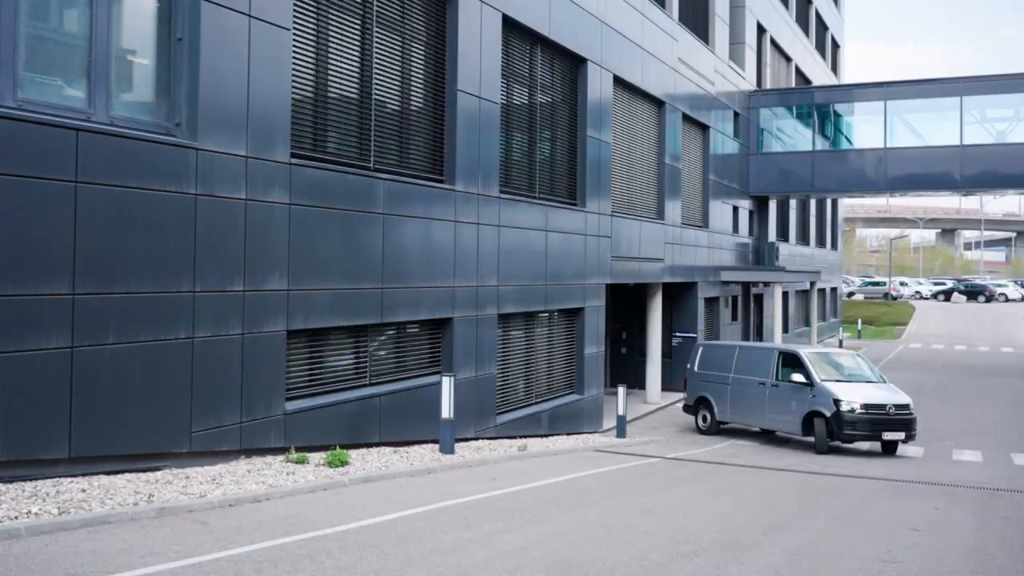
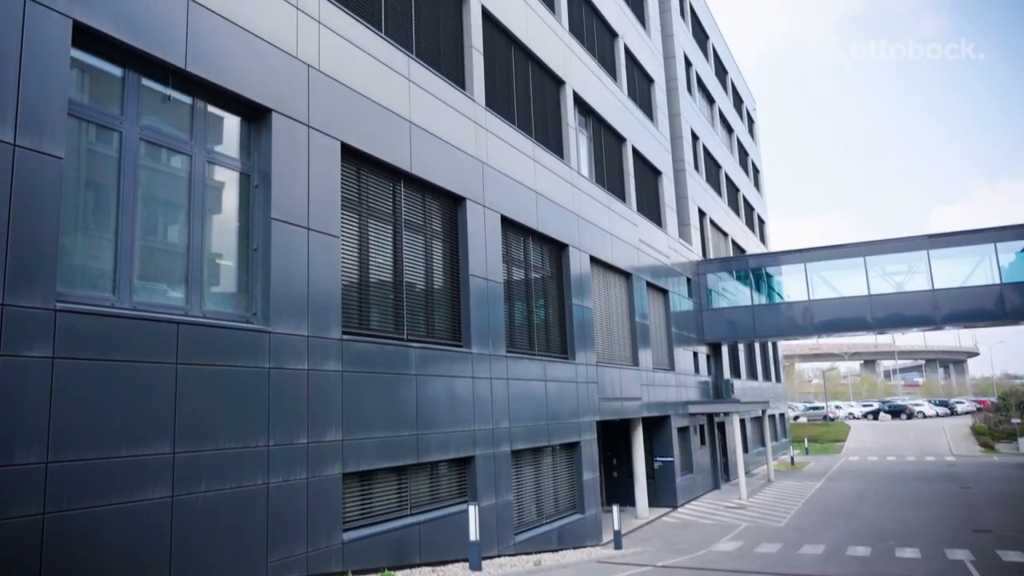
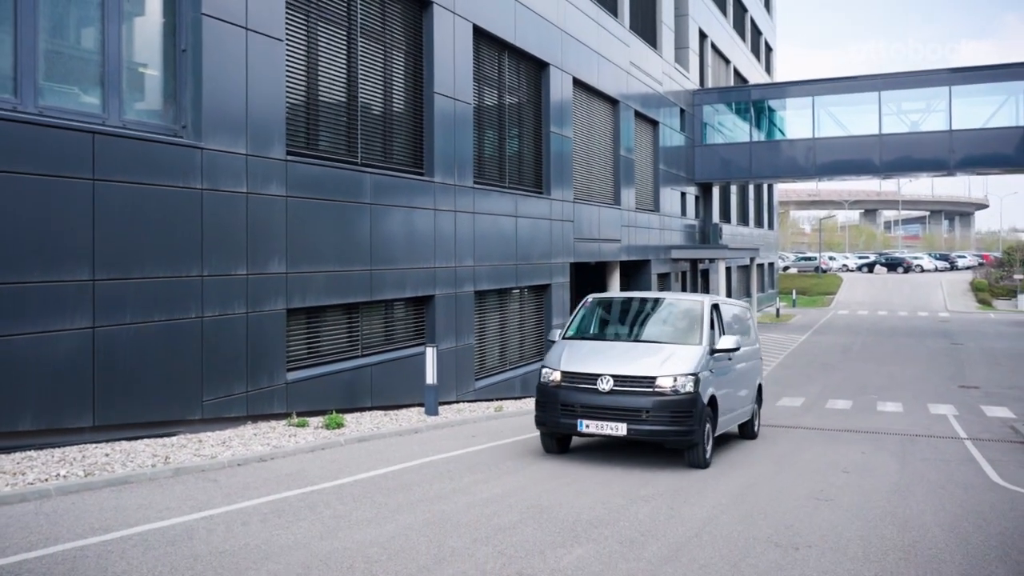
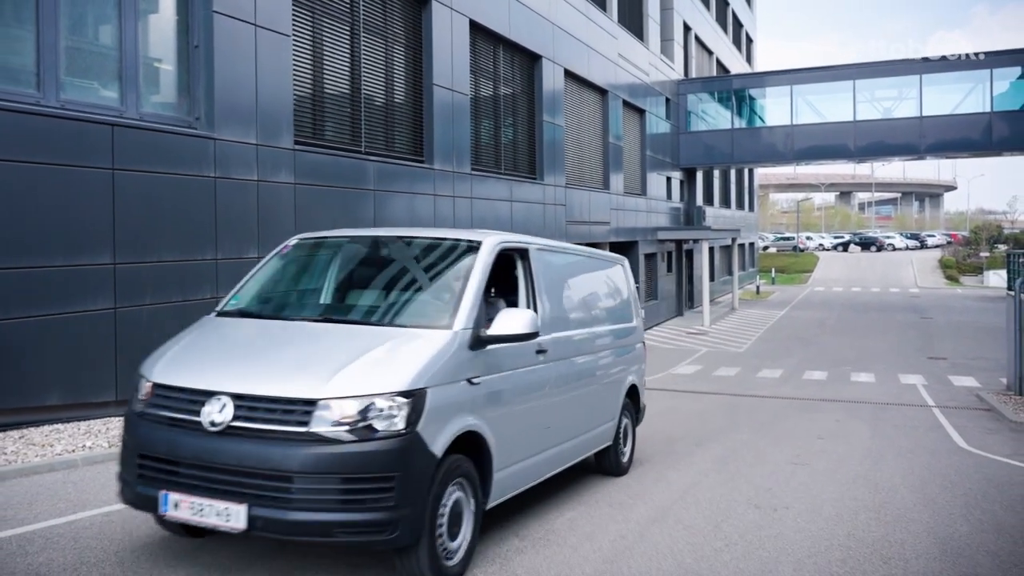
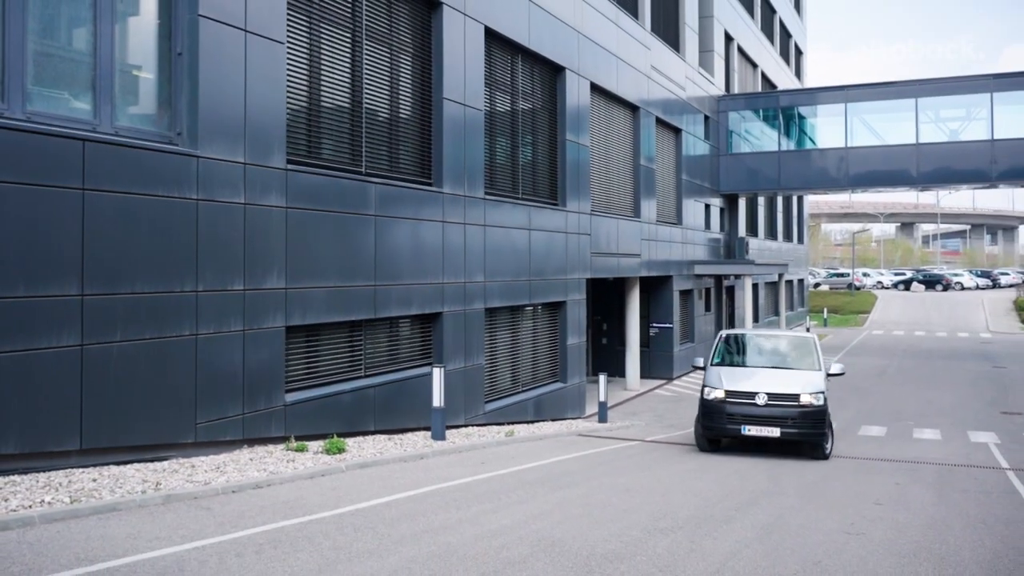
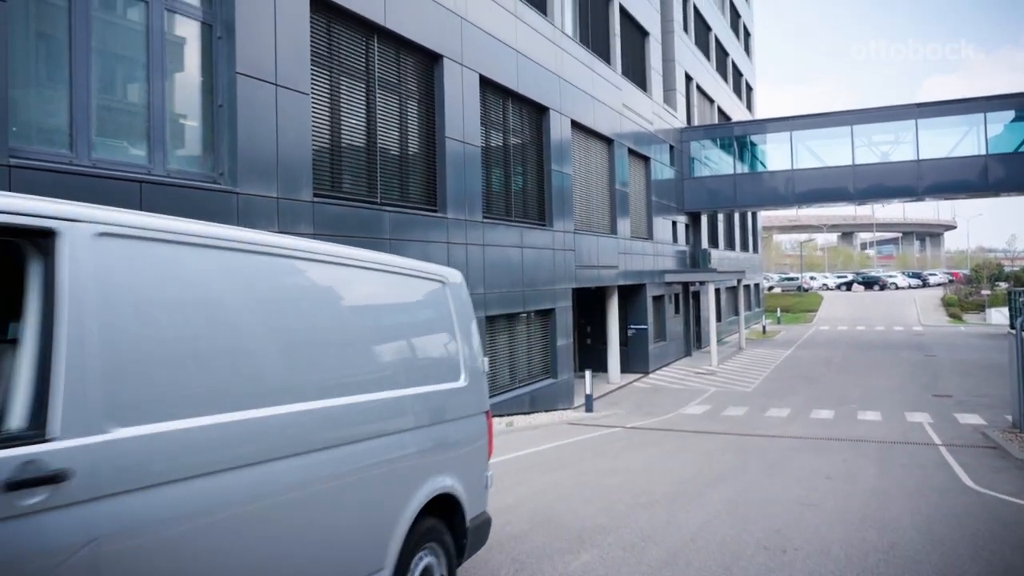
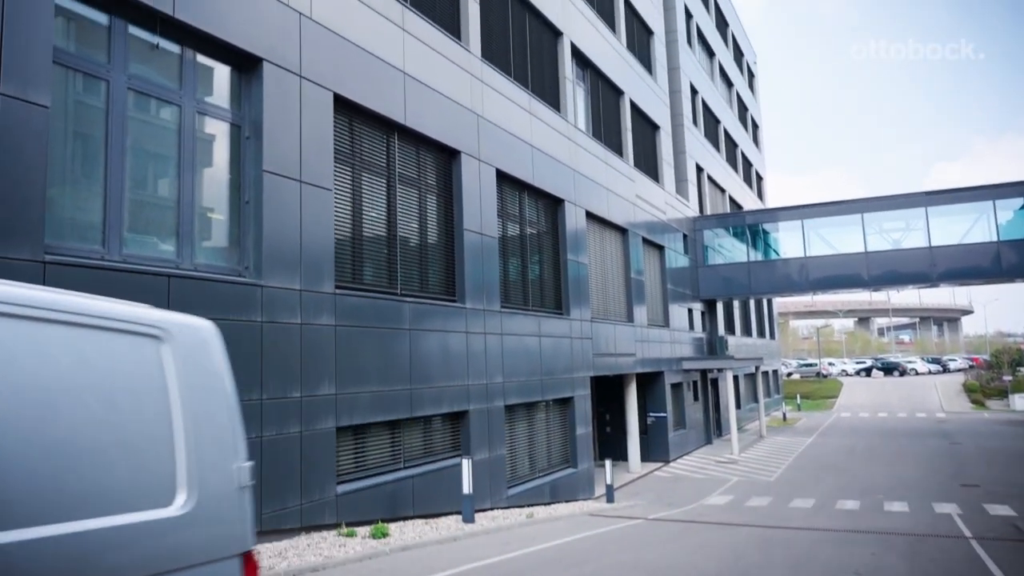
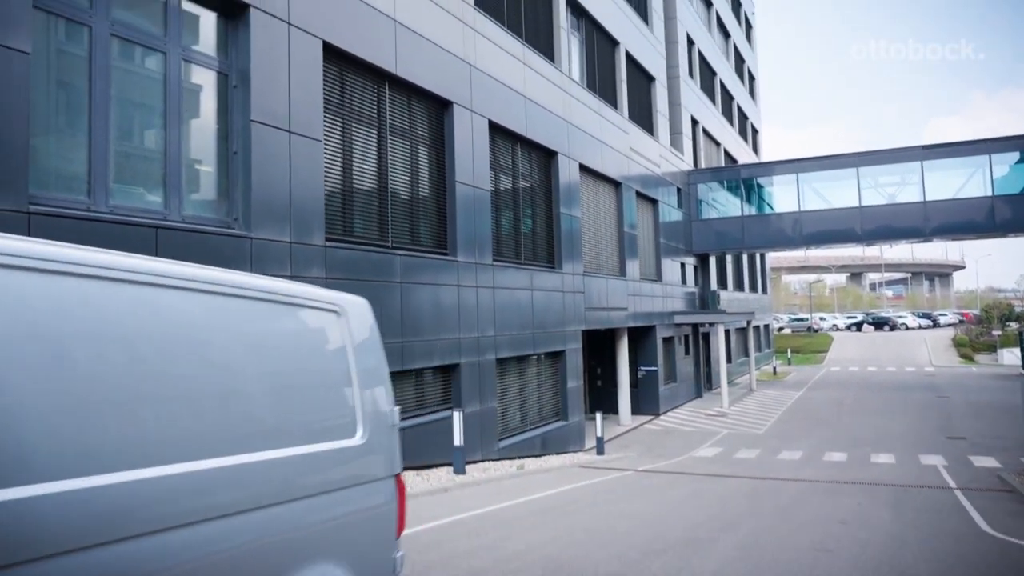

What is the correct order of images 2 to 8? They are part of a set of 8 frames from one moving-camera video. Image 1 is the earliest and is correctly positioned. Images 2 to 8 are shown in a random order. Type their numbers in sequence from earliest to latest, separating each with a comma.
5, 3, 4, 6, 8, 7, 2
